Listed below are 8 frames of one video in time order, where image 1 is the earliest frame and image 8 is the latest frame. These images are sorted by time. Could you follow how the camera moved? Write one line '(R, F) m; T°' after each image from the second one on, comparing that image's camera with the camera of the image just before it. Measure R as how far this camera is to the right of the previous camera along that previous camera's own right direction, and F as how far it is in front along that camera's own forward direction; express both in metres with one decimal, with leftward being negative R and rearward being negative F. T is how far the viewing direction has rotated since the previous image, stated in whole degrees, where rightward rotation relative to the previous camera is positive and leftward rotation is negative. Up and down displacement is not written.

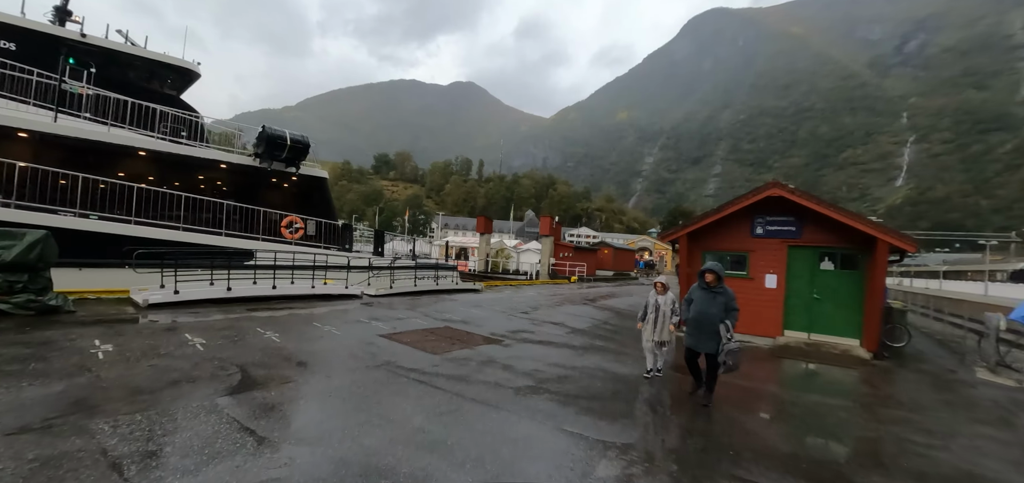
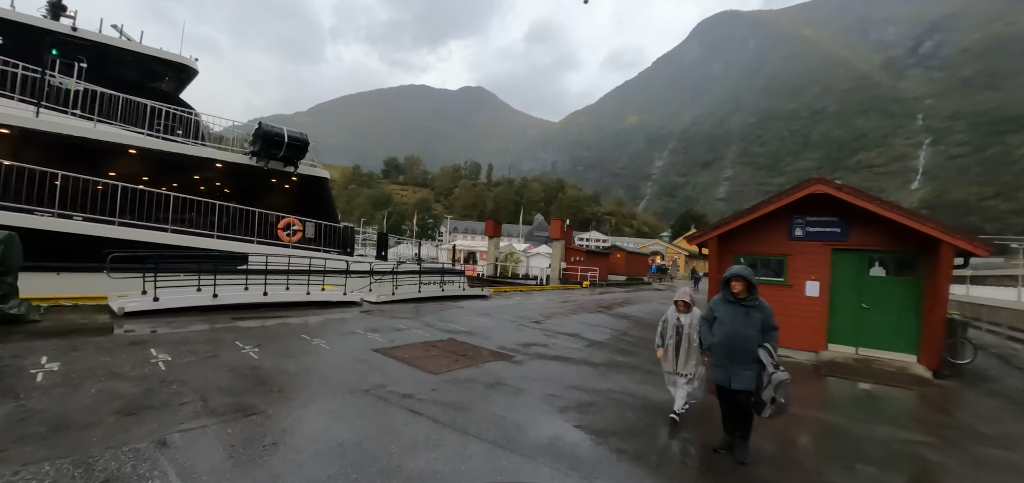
(0.0, +0.9) m; -1°
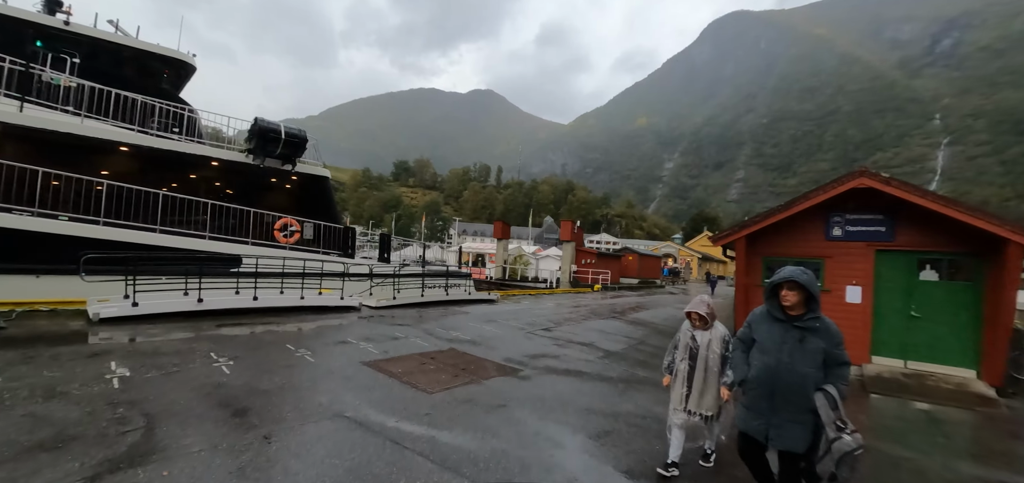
(0.0, +0.8) m; -1°
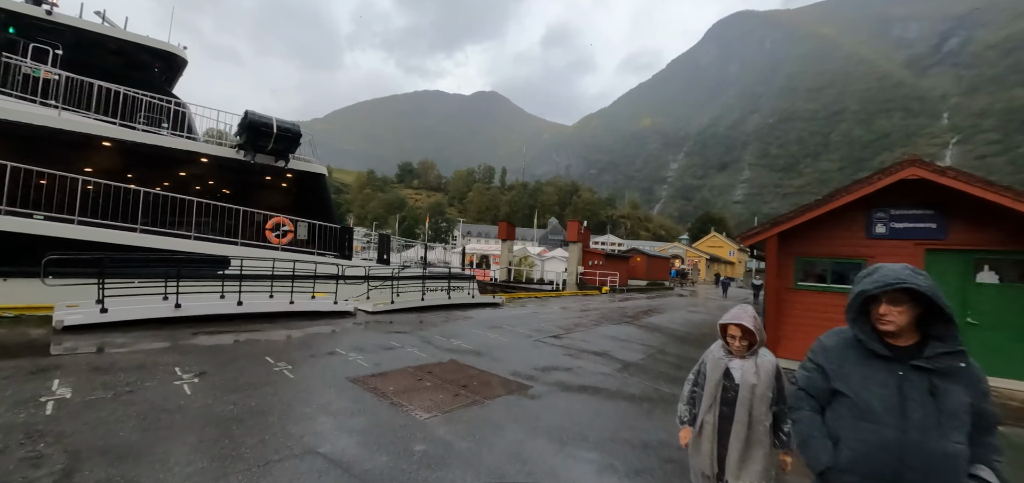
(0.0, +0.8) m; -1°
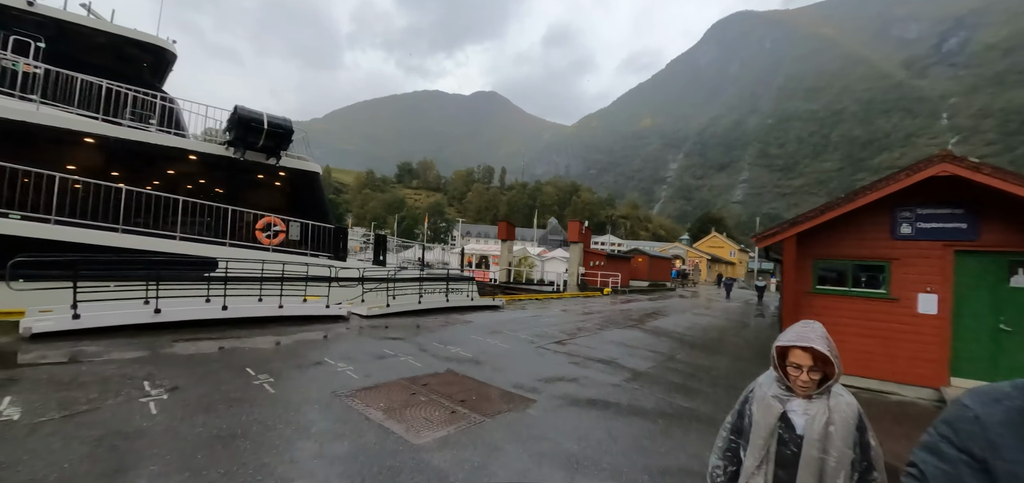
(0.0, +0.5) m; 0°
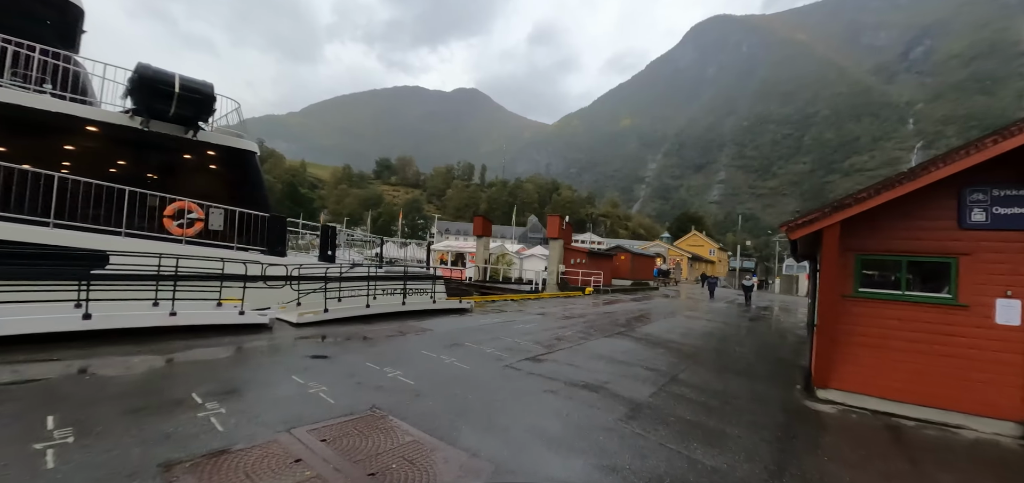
(+0.3, +1.8) m; +3°
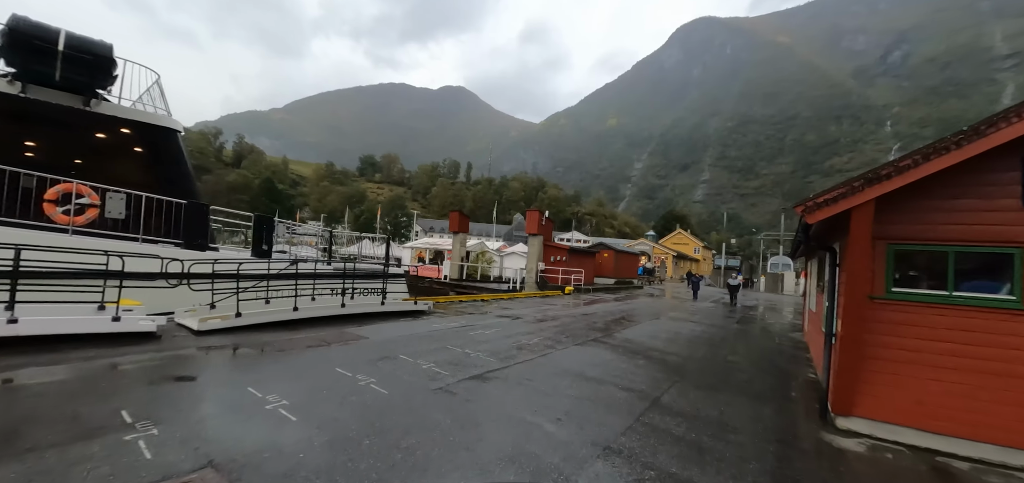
(+0.6, +1.4) m; +2°
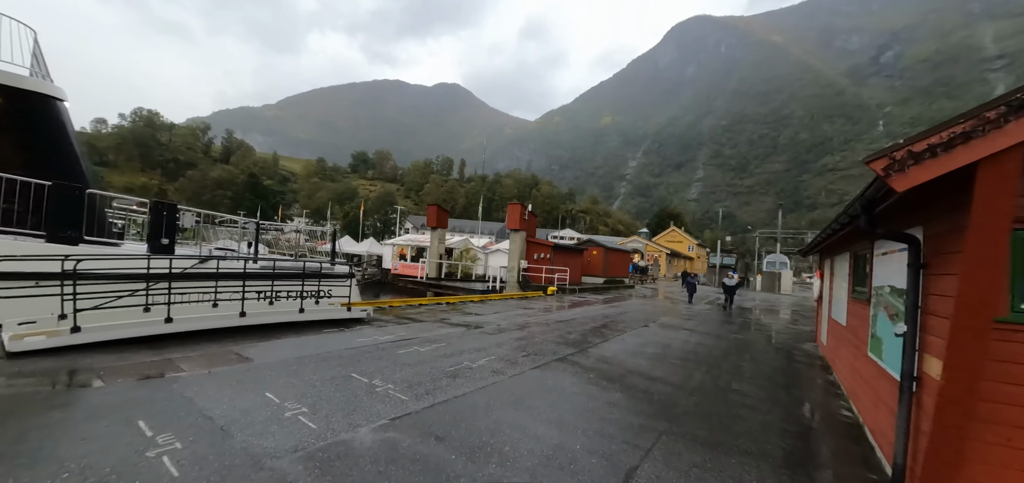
(+0.7, +1.8) m; +1°
